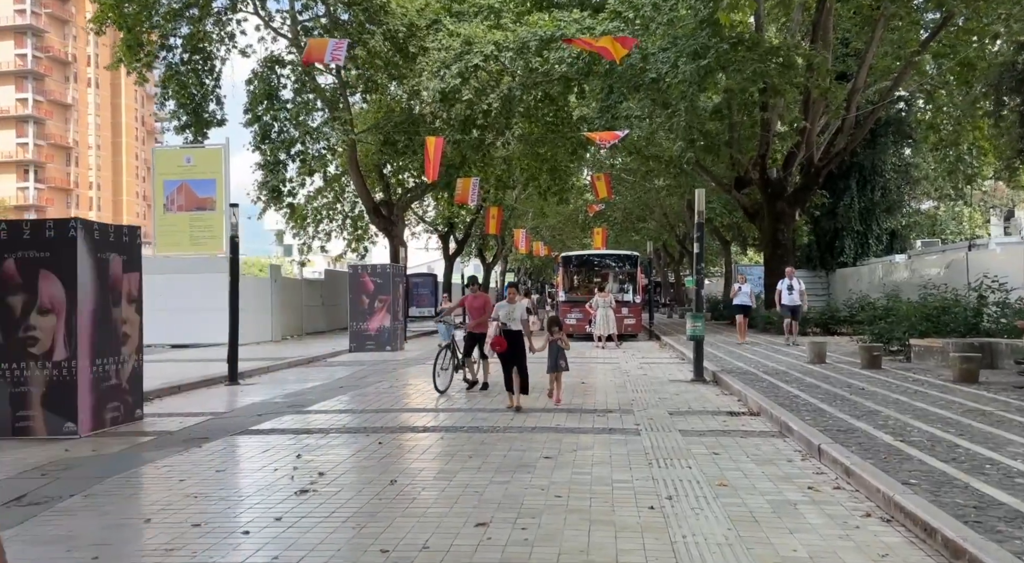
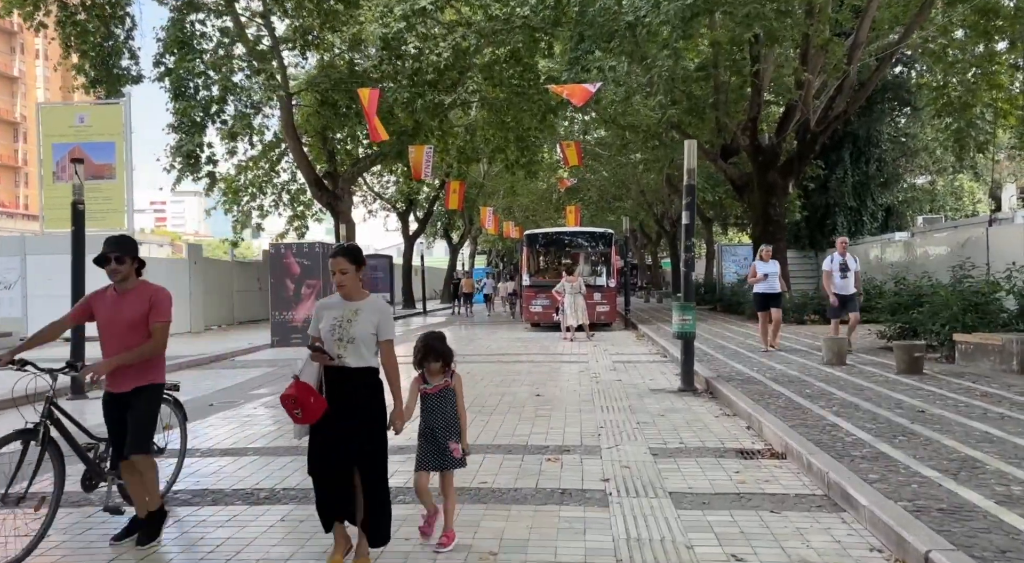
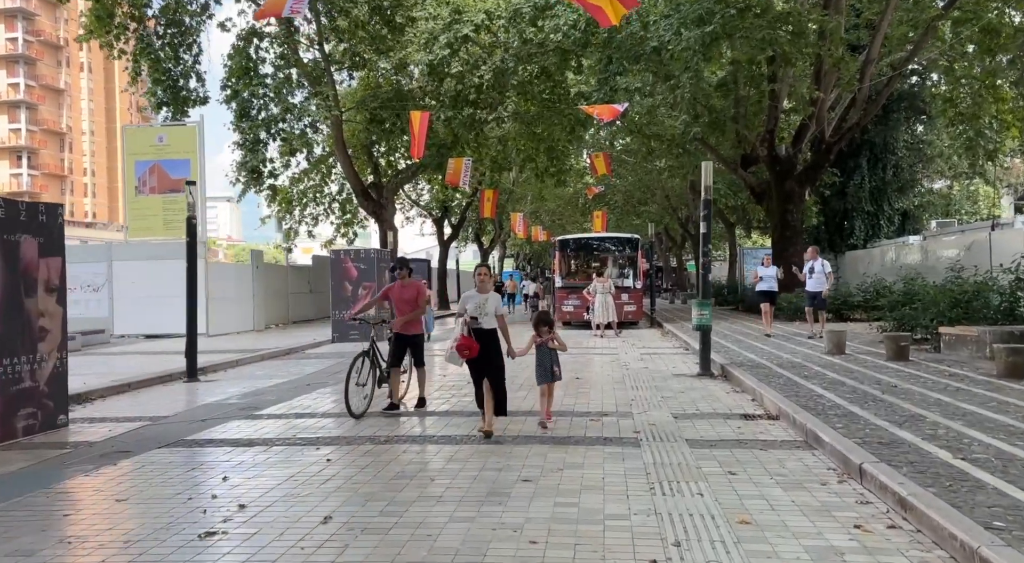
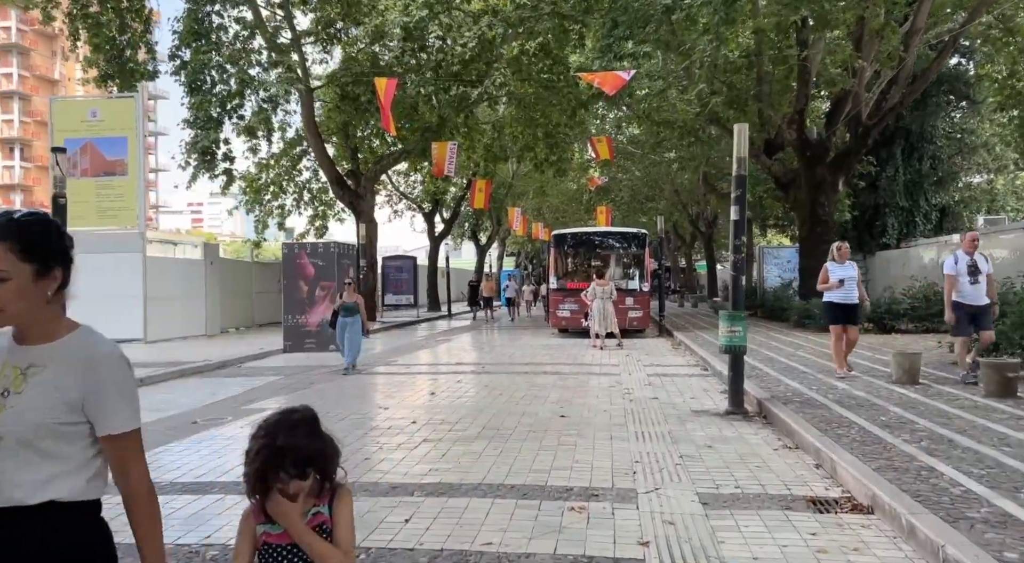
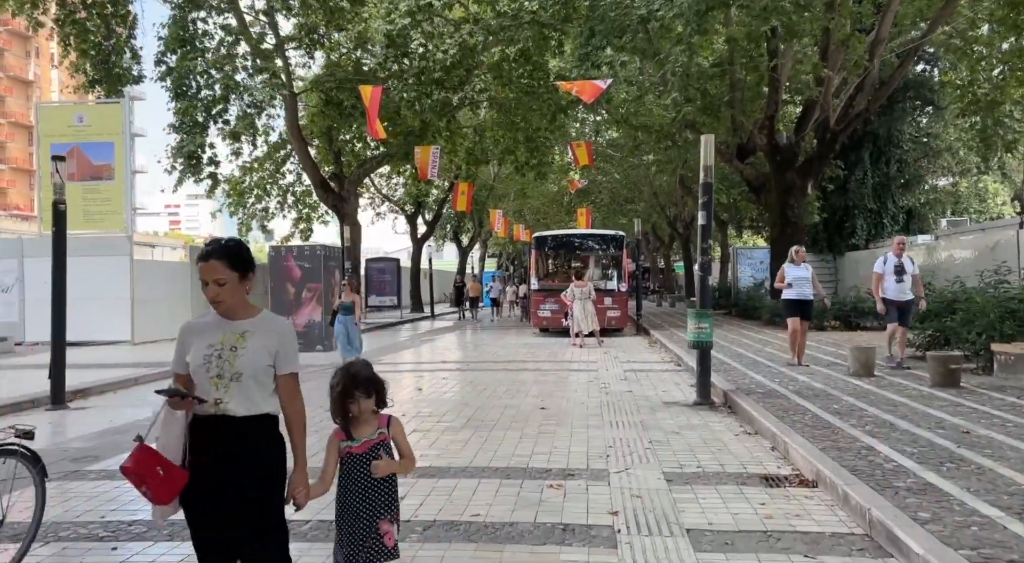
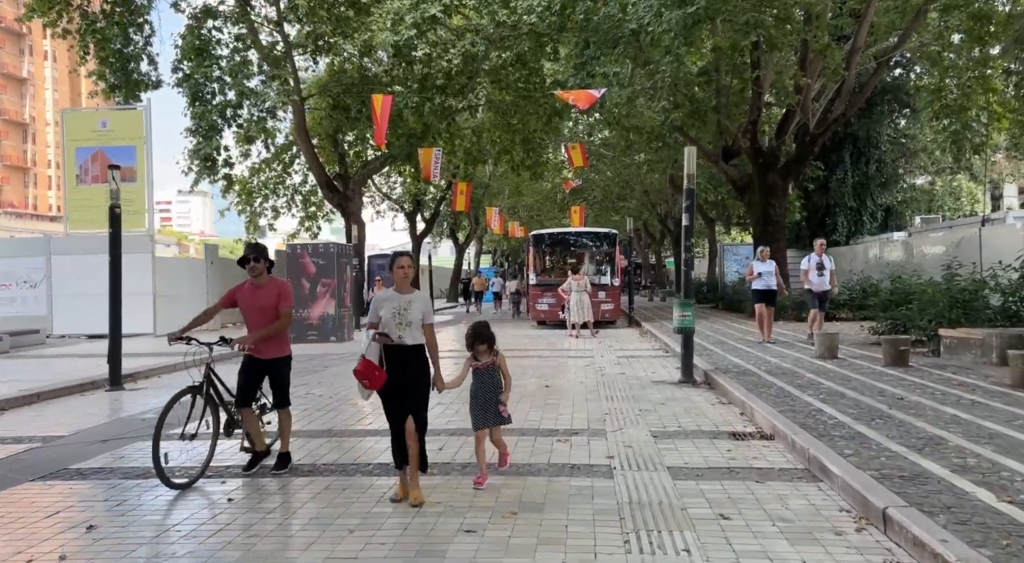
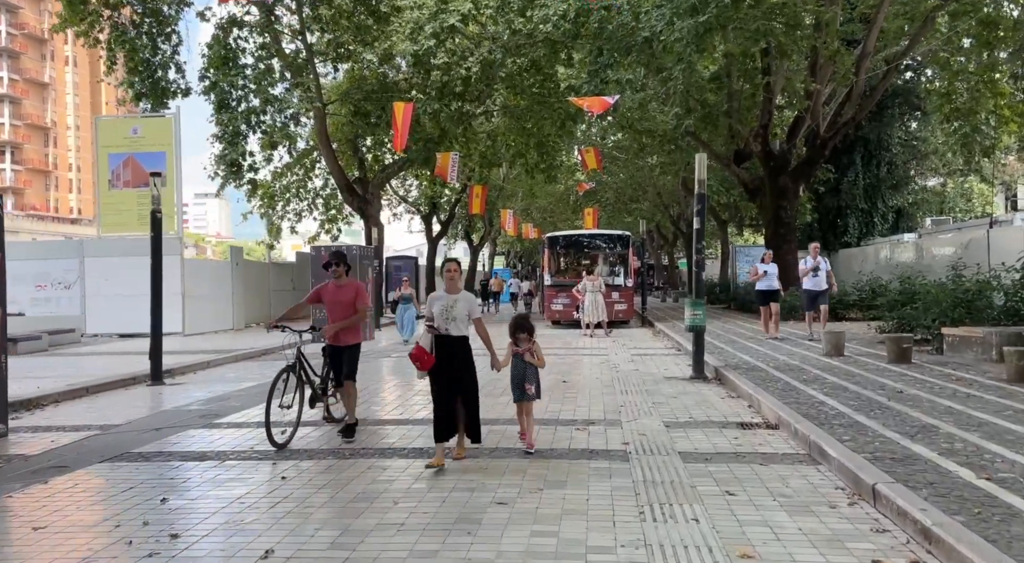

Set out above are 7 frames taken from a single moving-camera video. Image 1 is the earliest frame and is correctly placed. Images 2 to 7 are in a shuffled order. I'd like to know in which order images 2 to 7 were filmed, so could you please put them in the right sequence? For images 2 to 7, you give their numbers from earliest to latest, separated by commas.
3, 7, 6, 2, 5, 4
